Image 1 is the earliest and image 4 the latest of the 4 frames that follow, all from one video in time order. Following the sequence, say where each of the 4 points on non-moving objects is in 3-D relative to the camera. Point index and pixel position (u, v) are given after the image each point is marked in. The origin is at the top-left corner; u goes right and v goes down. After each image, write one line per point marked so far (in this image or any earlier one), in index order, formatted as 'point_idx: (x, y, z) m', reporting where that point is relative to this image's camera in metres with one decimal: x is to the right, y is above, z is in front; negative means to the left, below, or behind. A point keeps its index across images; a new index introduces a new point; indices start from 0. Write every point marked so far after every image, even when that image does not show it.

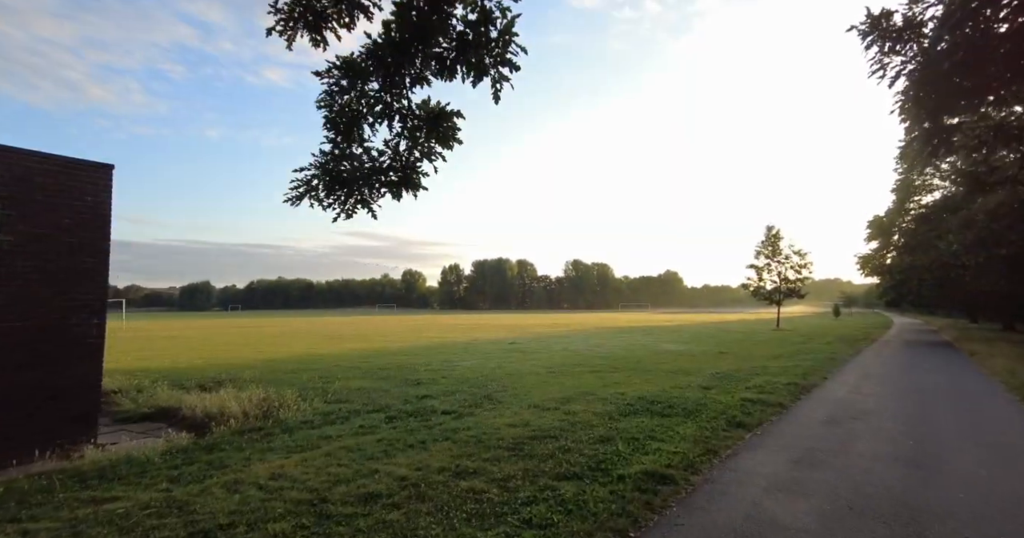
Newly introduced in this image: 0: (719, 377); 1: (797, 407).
0: (+6.2, -3.3, +15.9) m
1: (+6.2, -3.0, +11.5) m
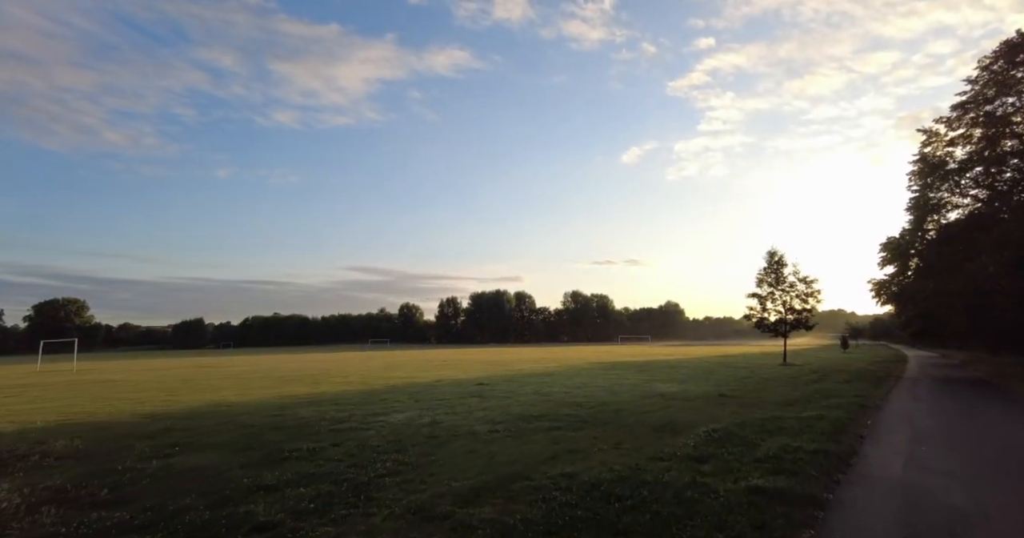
0: (+4.5, -3.8, +11.6) m
1: (+4.5, -3.3, +7.3) m
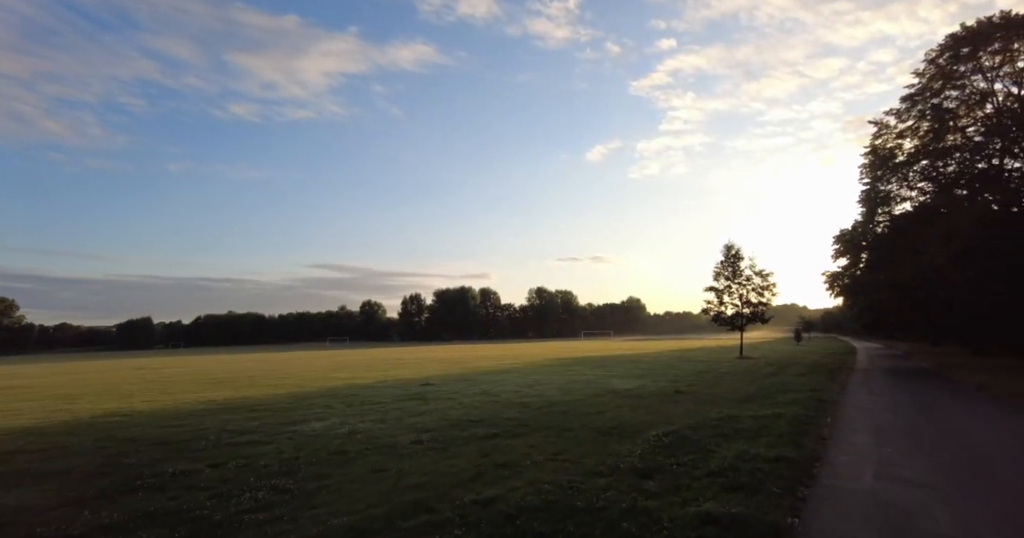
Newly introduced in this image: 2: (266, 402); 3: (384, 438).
0: (+3.0, -3.5, +10.3) m
1: (+3.3, -3.0, +5.9) m
2: (-9.3, -5.0, +19.9) m
3: (-2.9, -3.8, +11.6) m
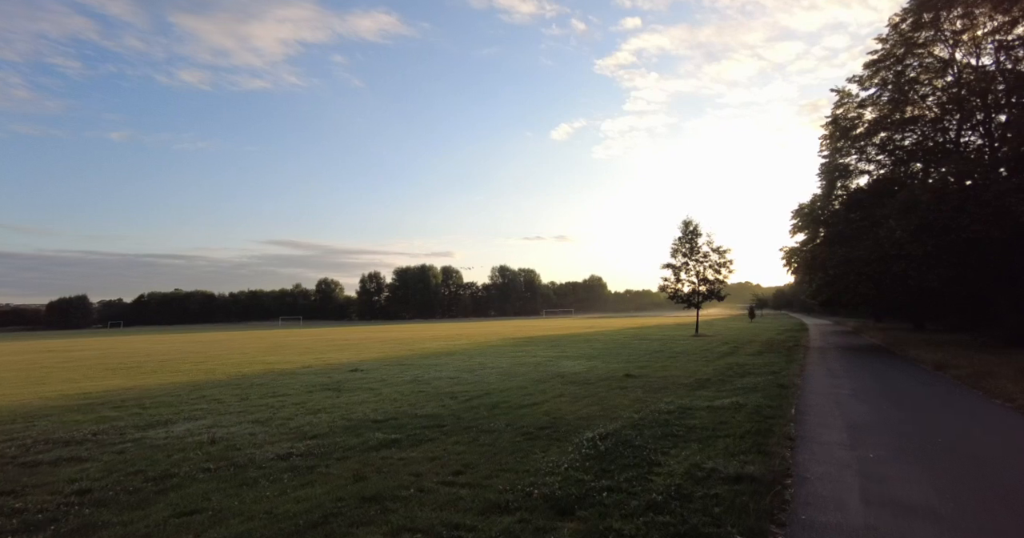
0: (+1.3, -2.9, +8.1) m
1: (+2.0, -2.6, +3.7) m
2: (-11.6, -4.0, +16.8) m
3: (-4.6, -3.1, +9.0) m
